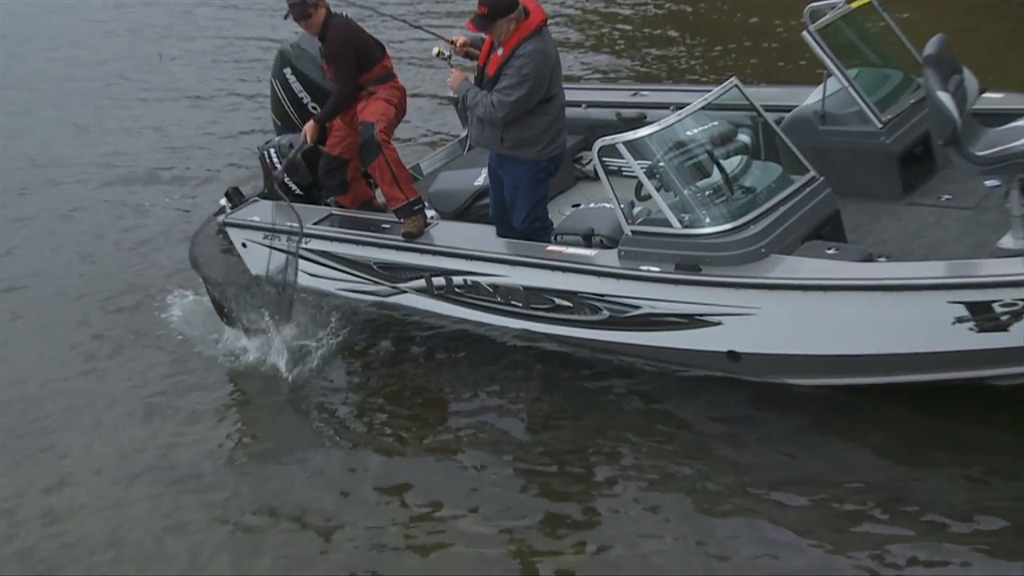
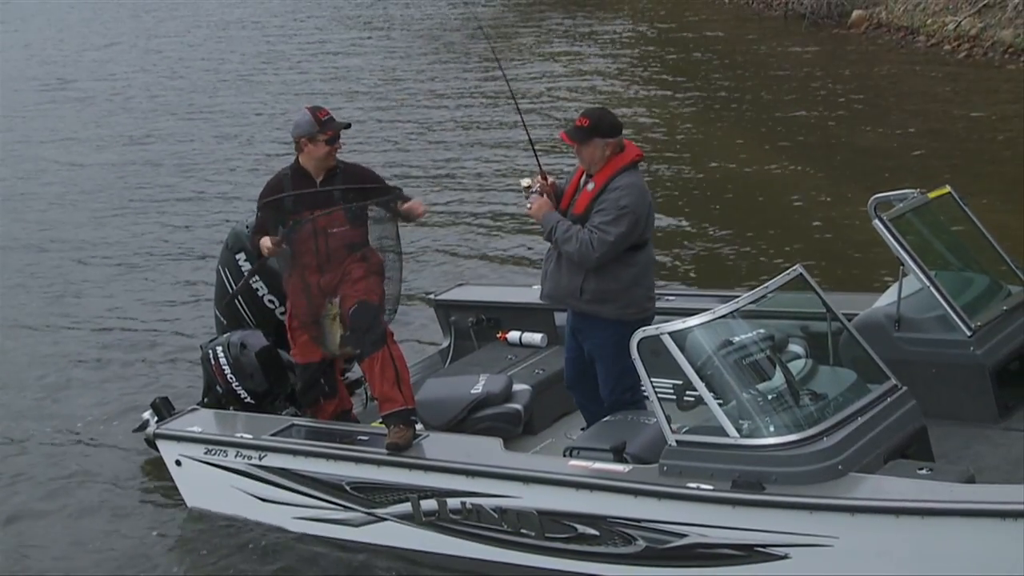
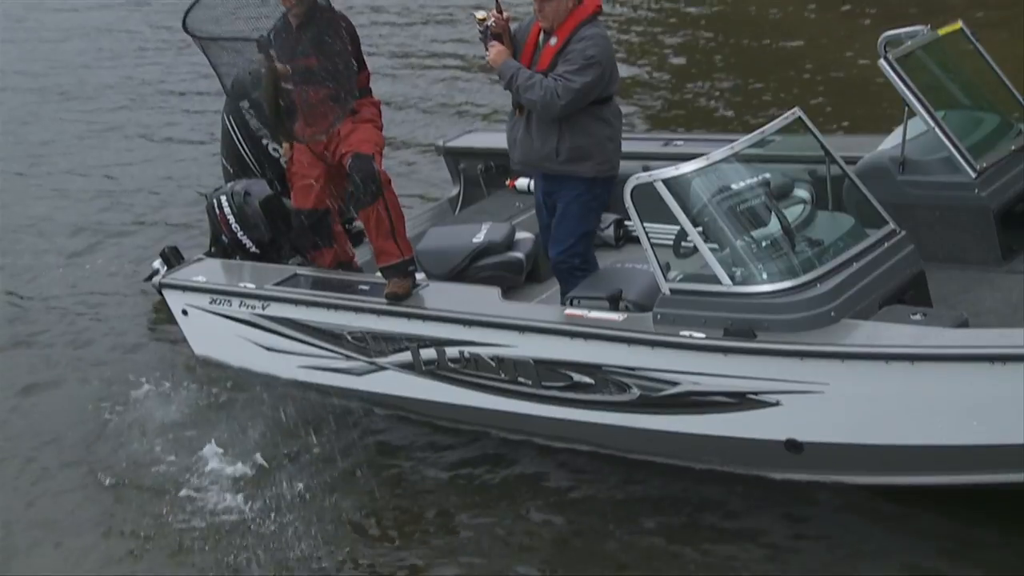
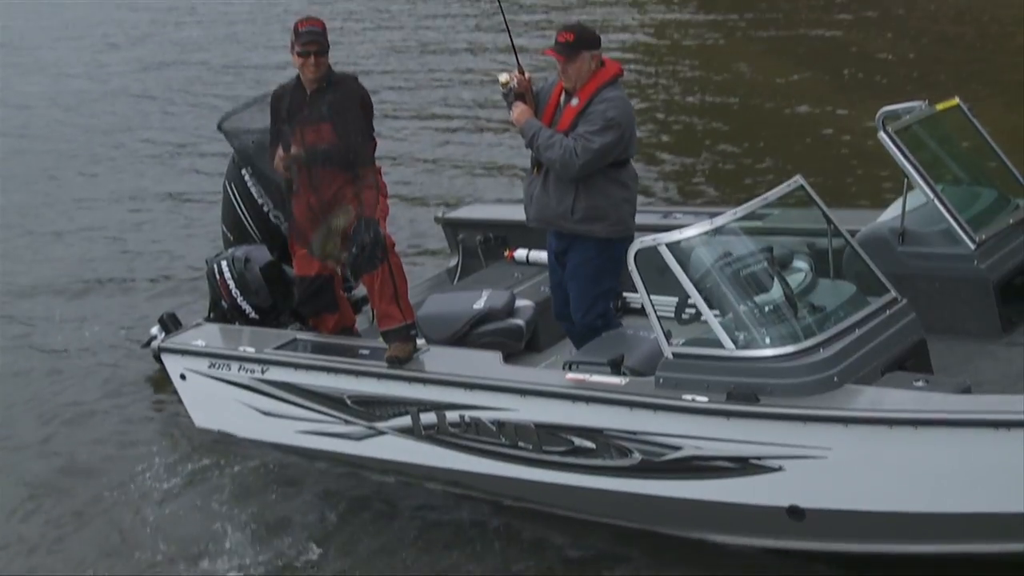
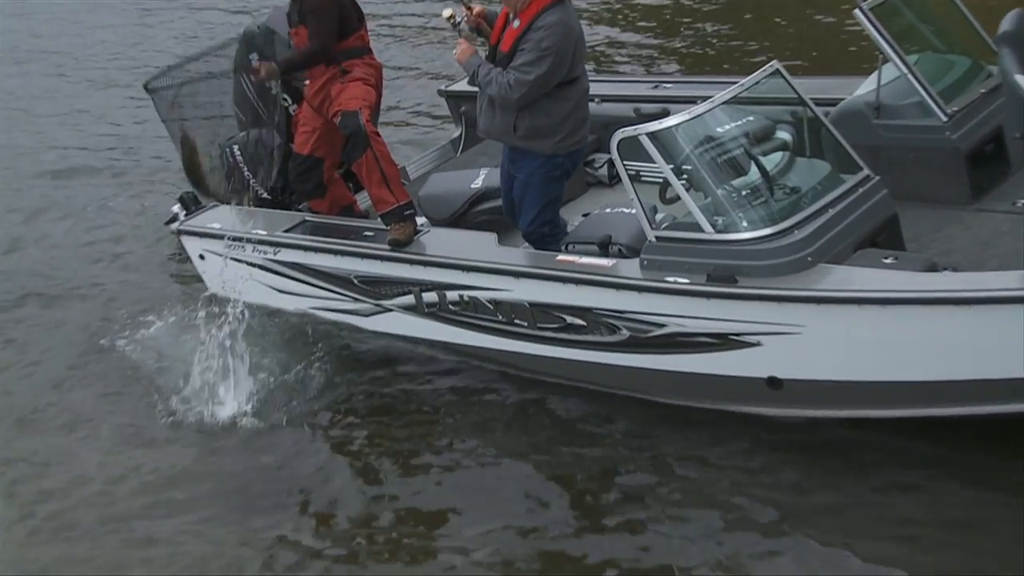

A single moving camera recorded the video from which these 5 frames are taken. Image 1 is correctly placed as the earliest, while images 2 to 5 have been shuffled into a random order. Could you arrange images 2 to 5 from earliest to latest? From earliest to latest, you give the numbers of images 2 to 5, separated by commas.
5, 3, 4, 2
